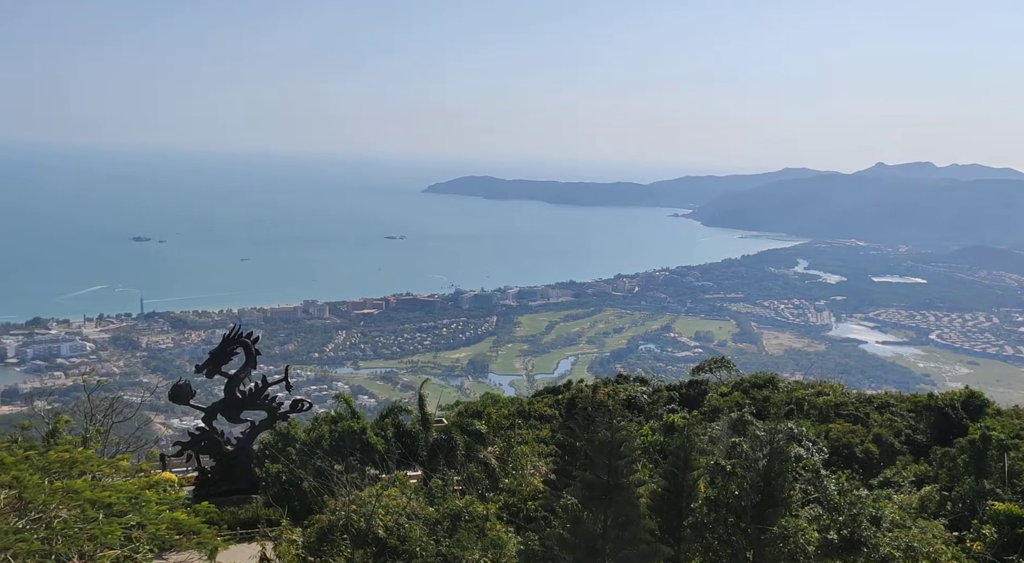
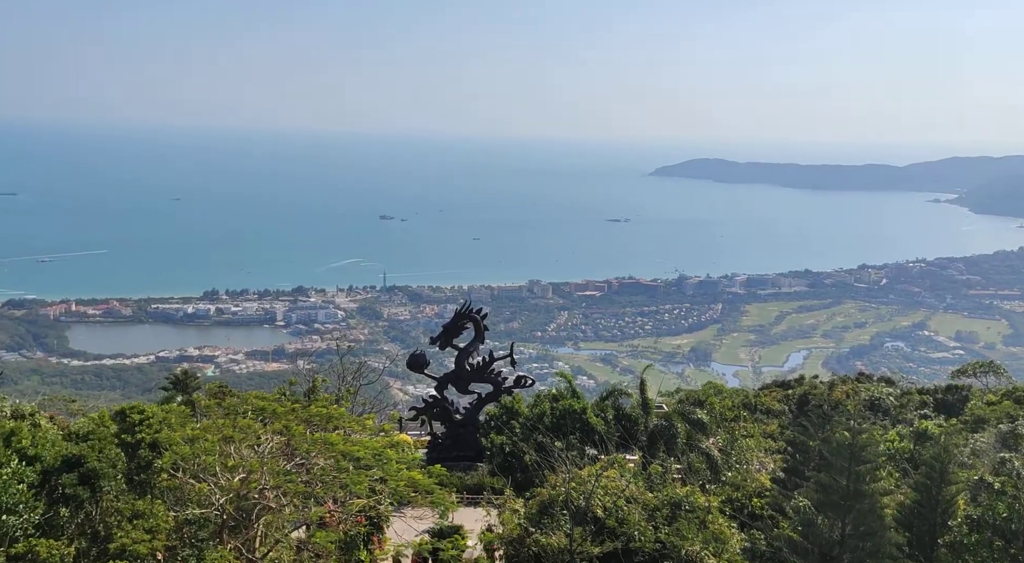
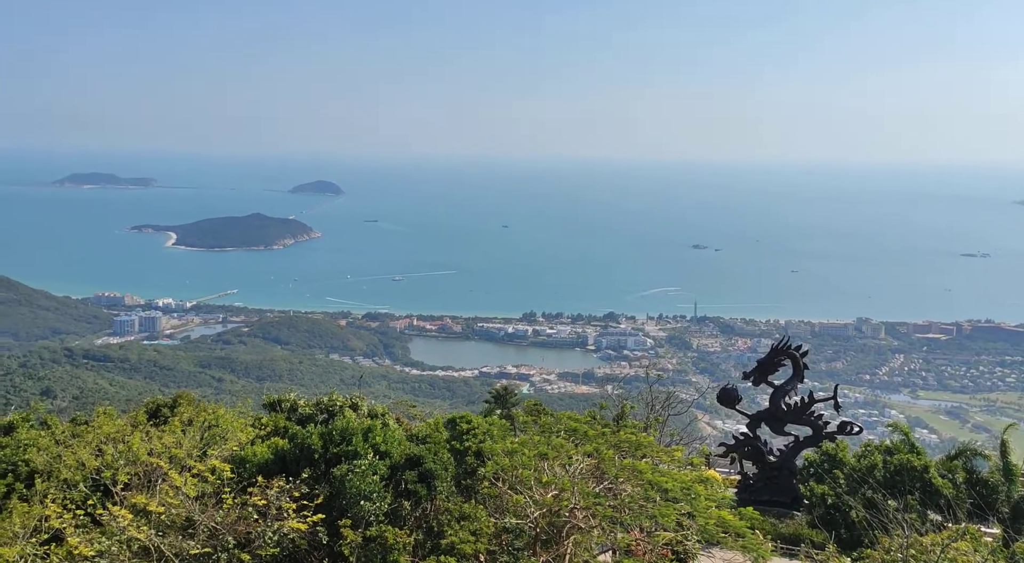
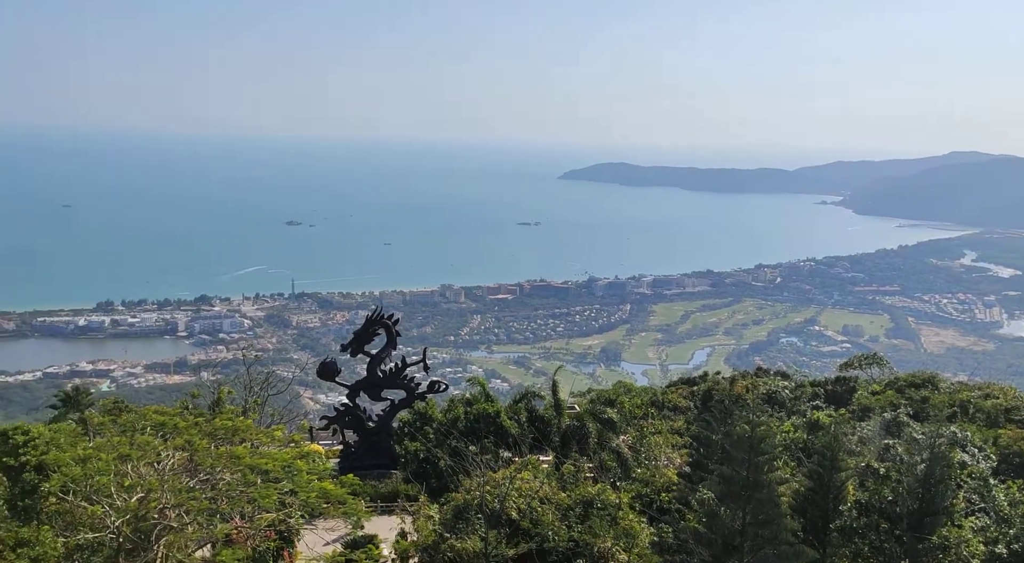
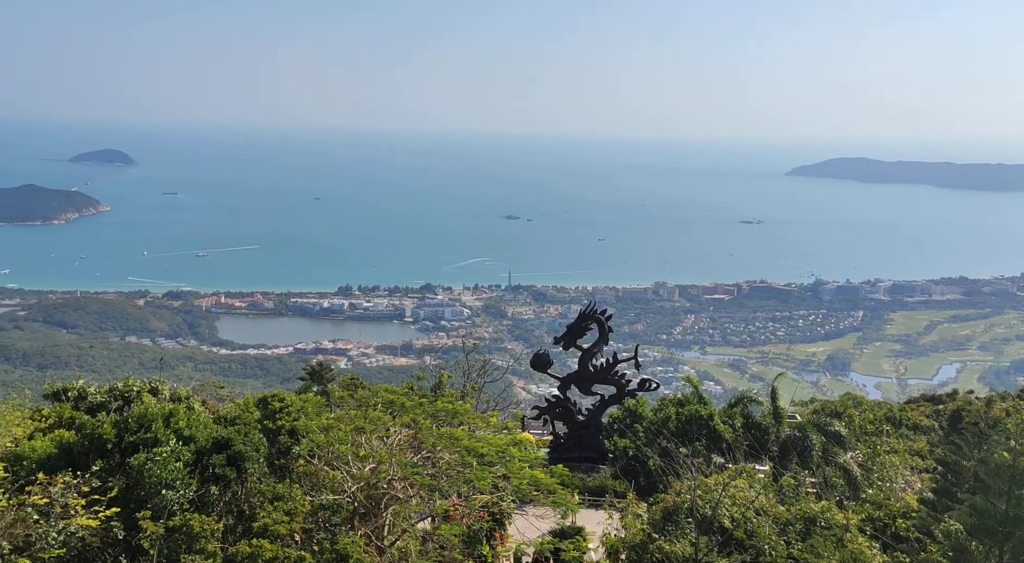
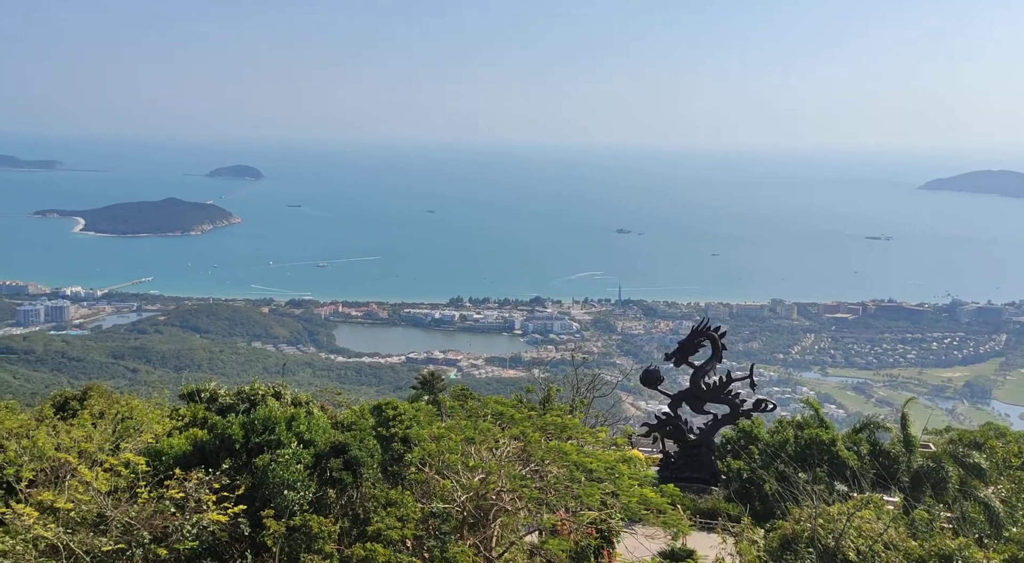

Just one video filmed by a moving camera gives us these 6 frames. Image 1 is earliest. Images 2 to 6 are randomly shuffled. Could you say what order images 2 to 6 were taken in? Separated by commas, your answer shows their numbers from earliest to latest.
4, 2, 5, 6, 3
